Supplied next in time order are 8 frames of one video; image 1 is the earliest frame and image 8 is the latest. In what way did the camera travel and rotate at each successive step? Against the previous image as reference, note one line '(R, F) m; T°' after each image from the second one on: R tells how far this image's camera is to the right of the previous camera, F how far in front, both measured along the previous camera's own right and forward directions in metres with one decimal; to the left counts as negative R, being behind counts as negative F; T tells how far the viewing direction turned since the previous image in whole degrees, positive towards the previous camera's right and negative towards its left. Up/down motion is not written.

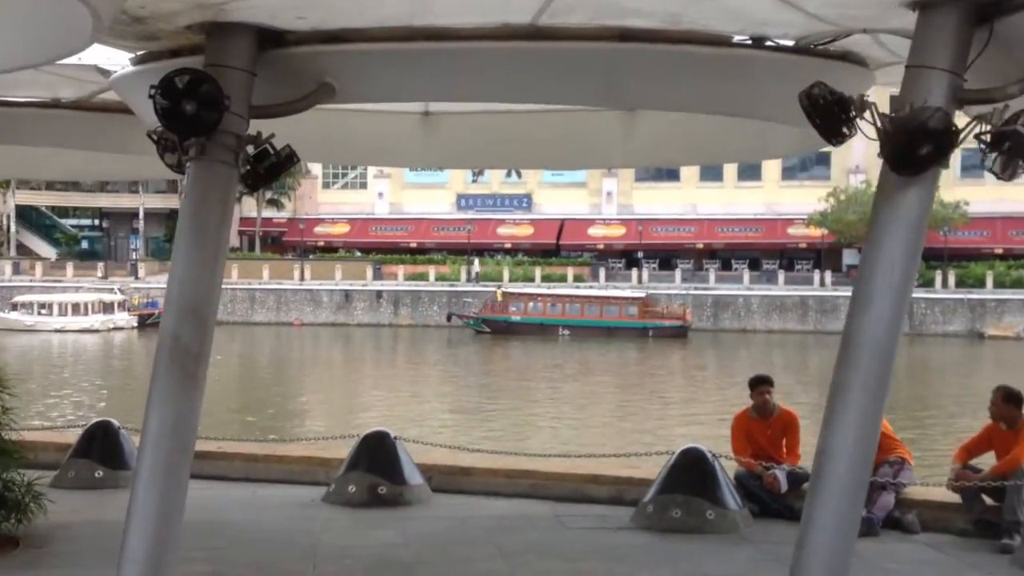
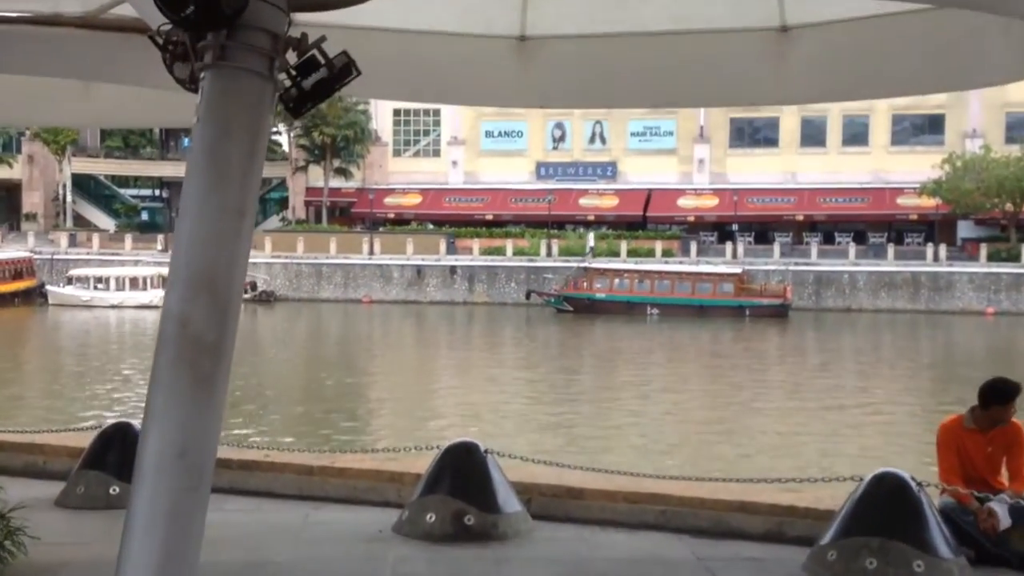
(-0.2, +1.4) m; -4°
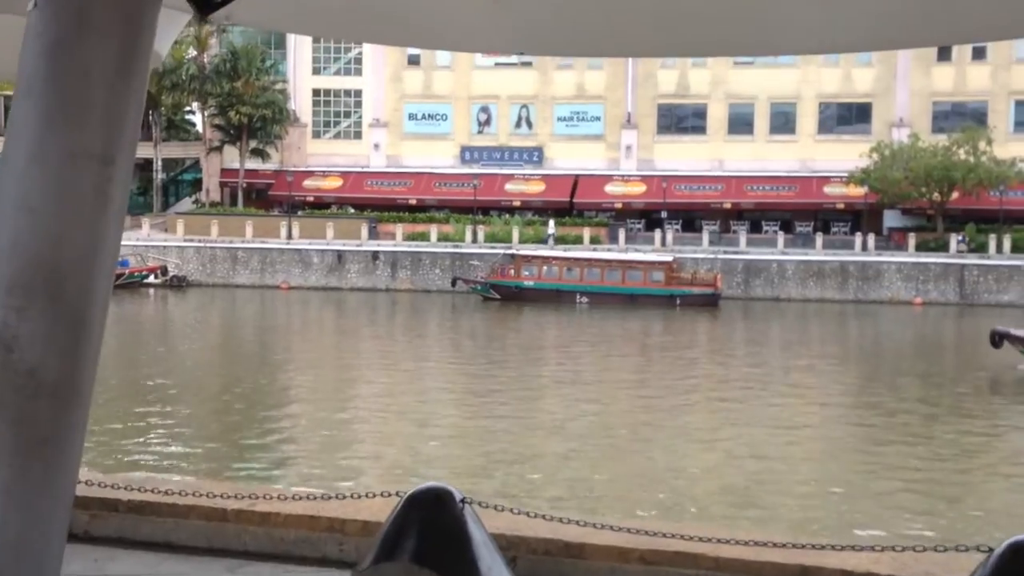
(-0.2, +1.2) m; +4°
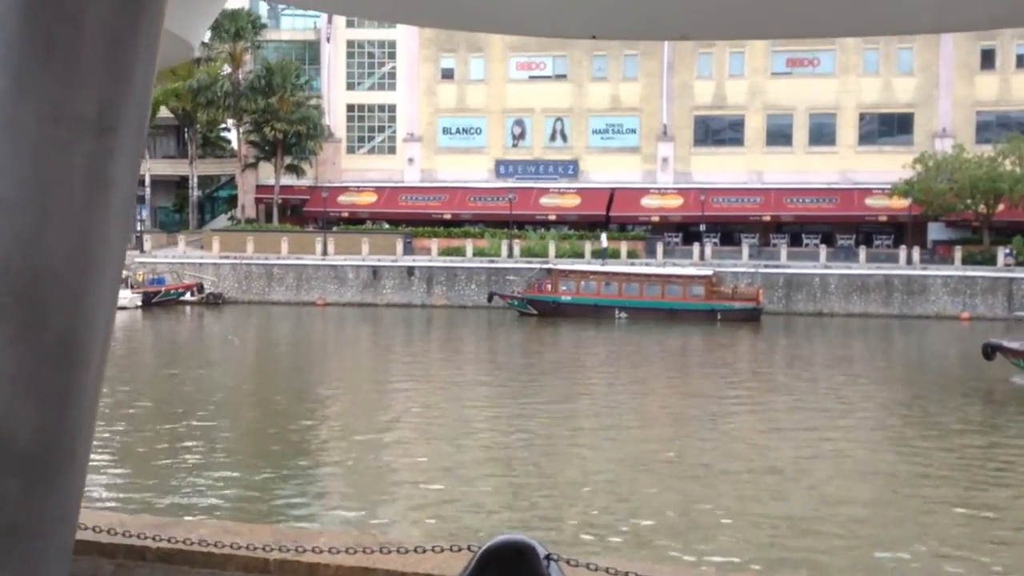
(-0.1, +0.5) m; -2°
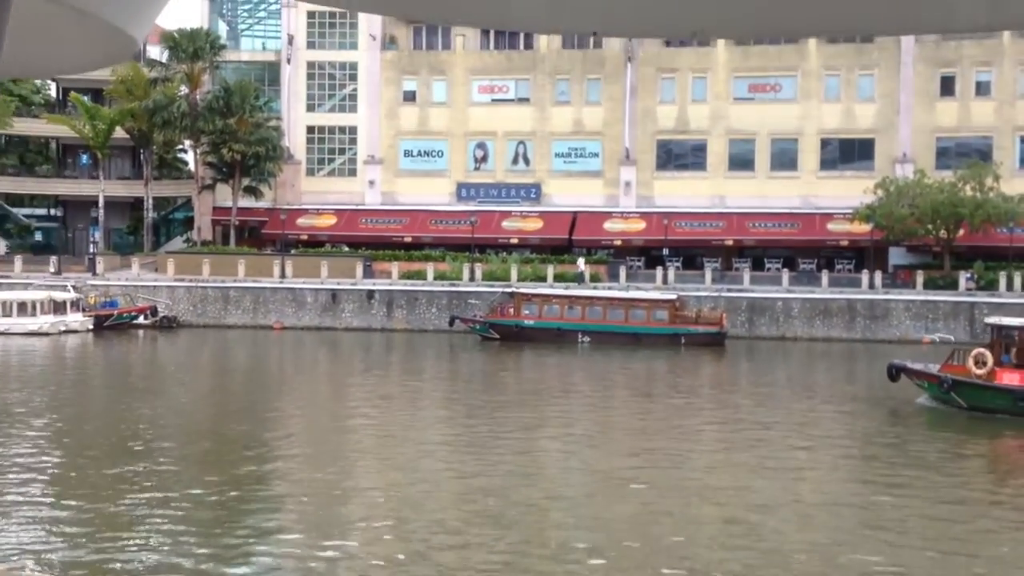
(0.0, +0.5) m; +2°
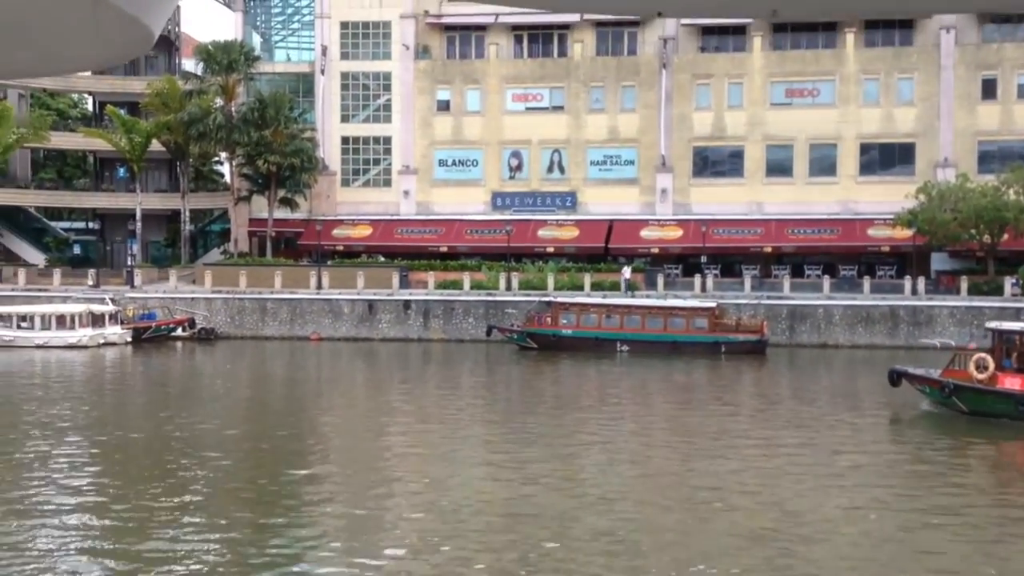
(-0.2, +0.2) m; -2°
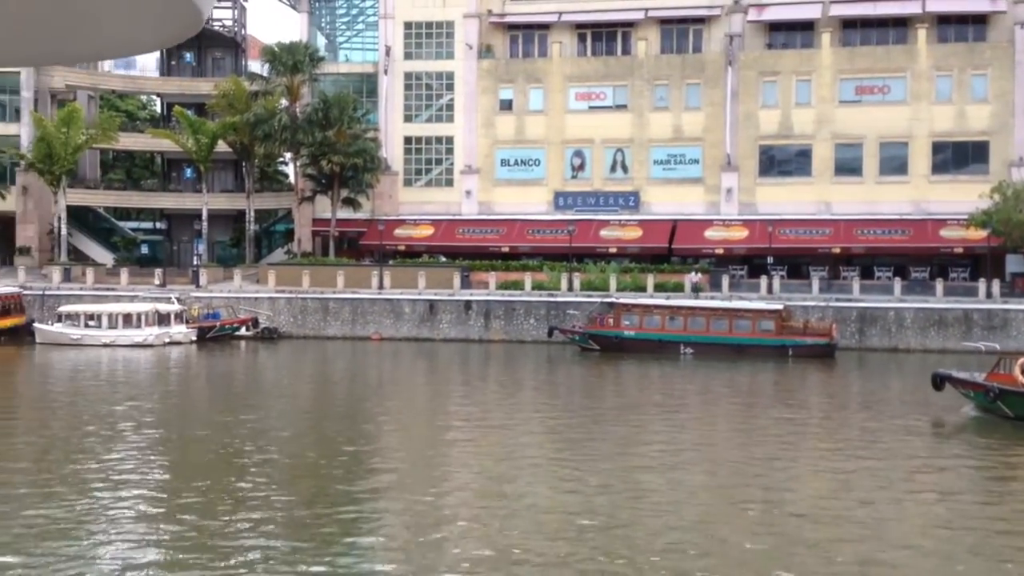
(+0.1, +0.3) m; -3°
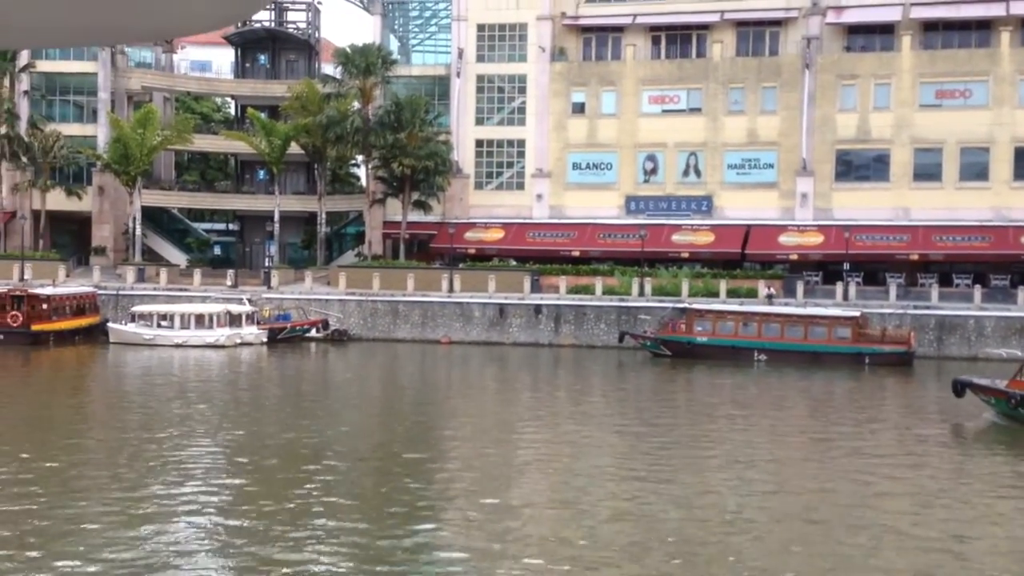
(-0.1, +0.2) m; -3°
